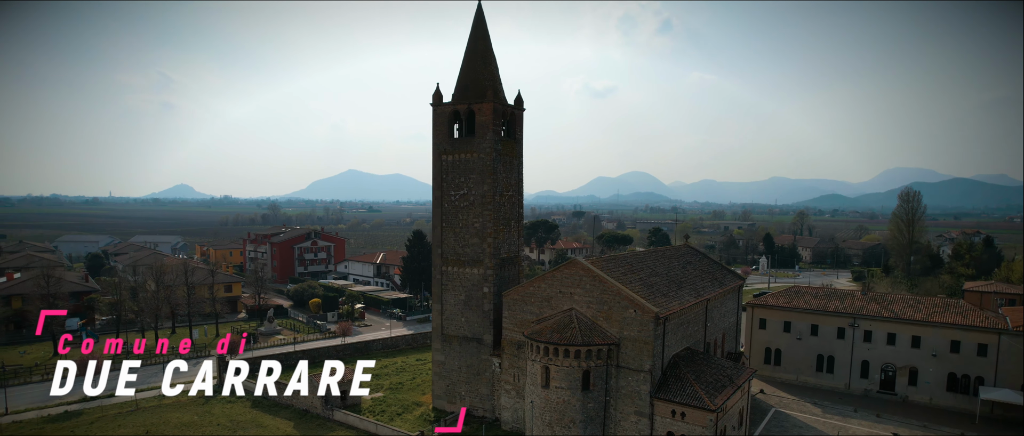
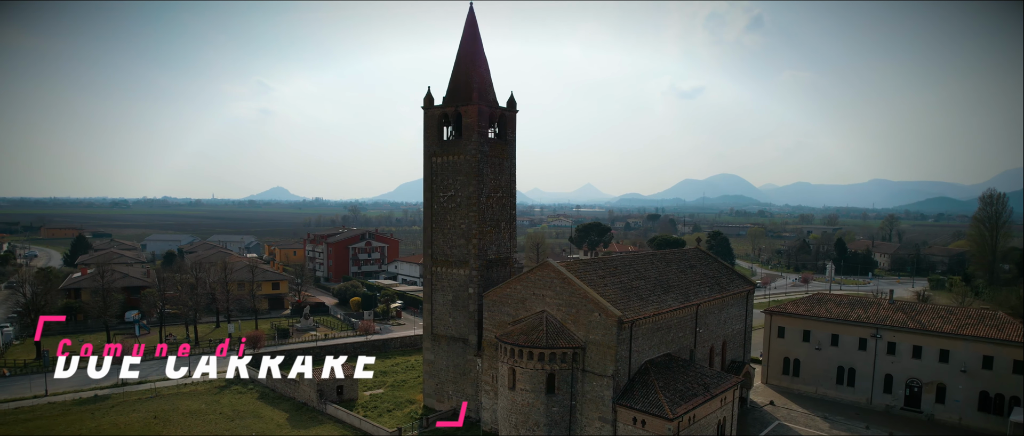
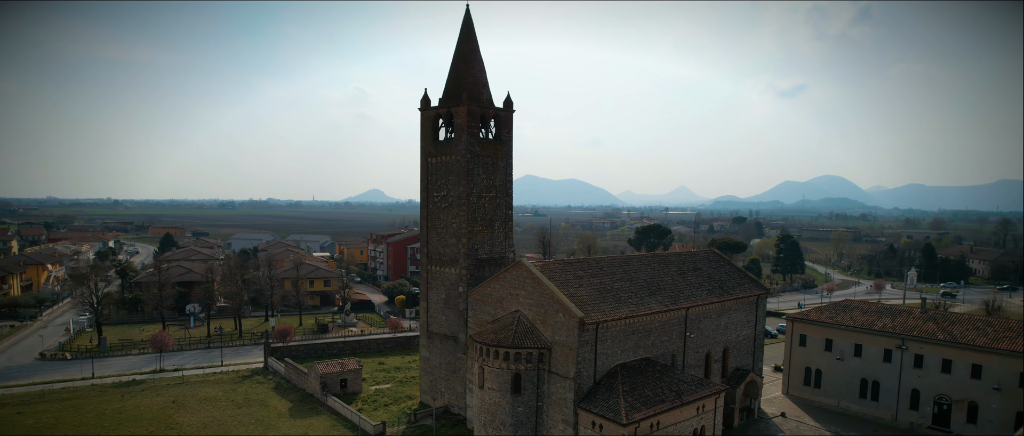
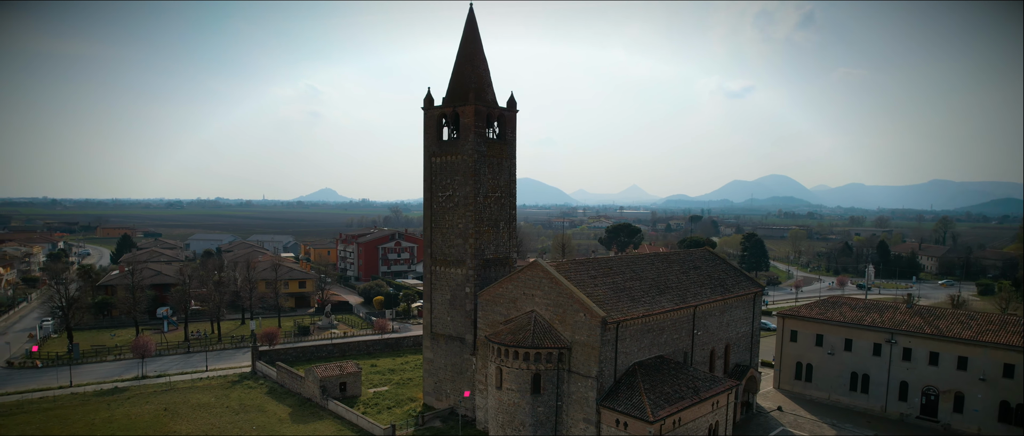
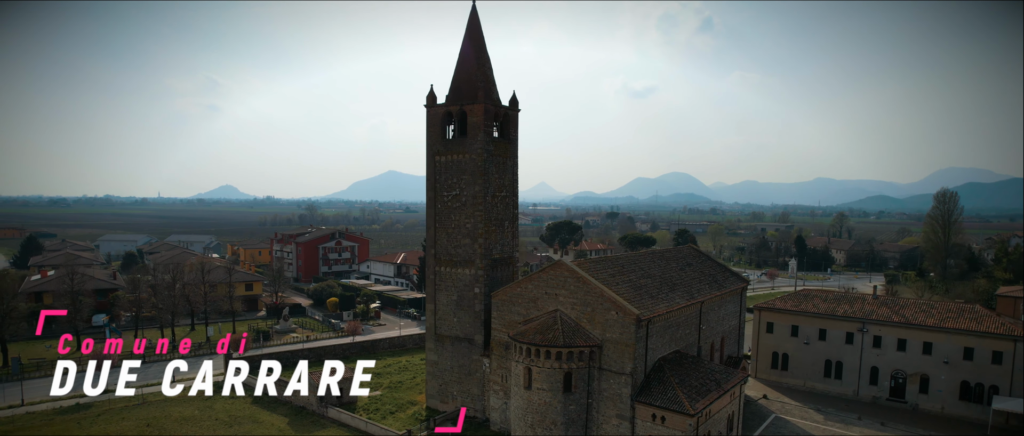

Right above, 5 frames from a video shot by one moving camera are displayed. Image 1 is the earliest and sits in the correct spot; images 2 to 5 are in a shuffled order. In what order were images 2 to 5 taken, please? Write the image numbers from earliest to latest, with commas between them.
5, 2, 4, 3
